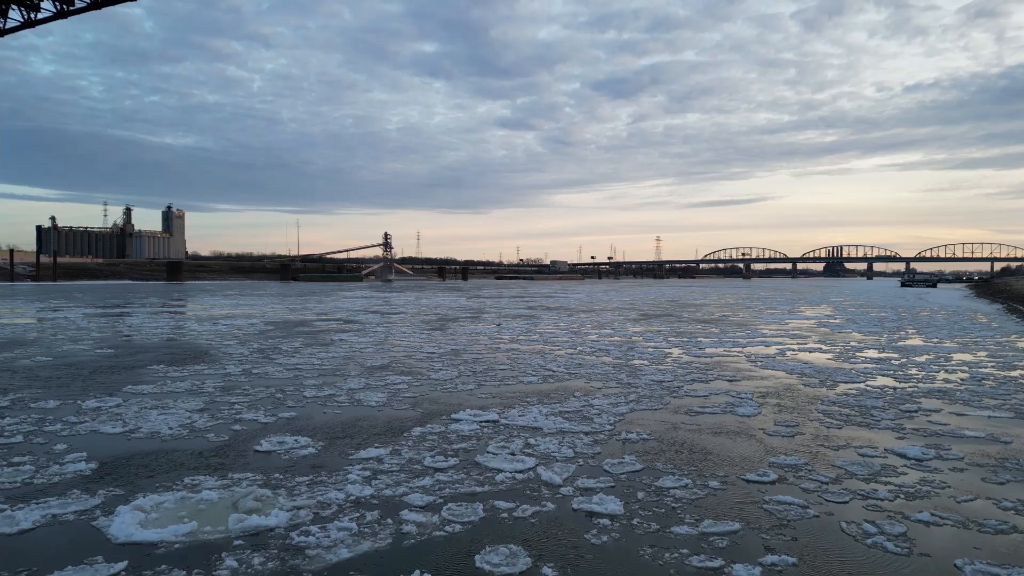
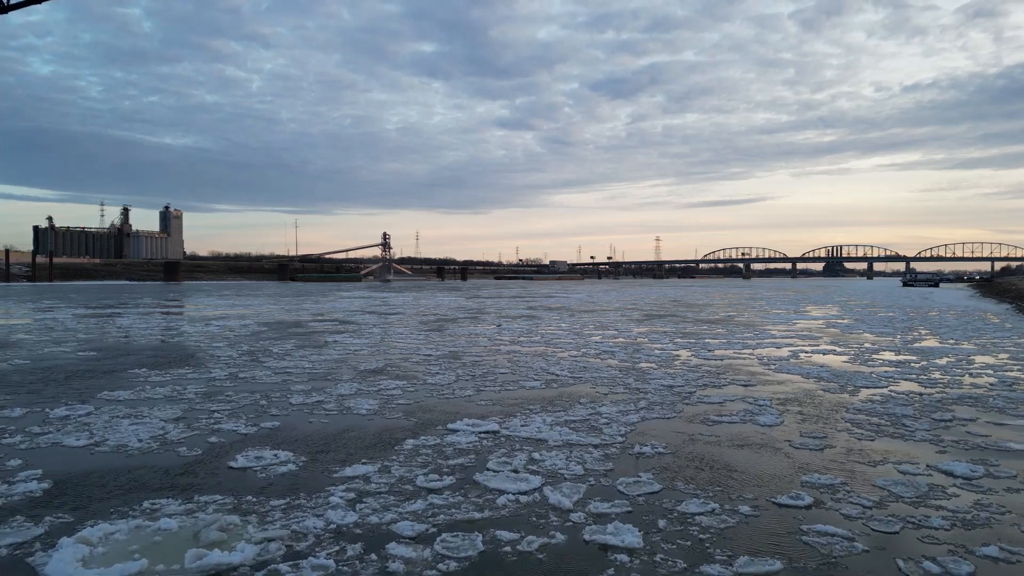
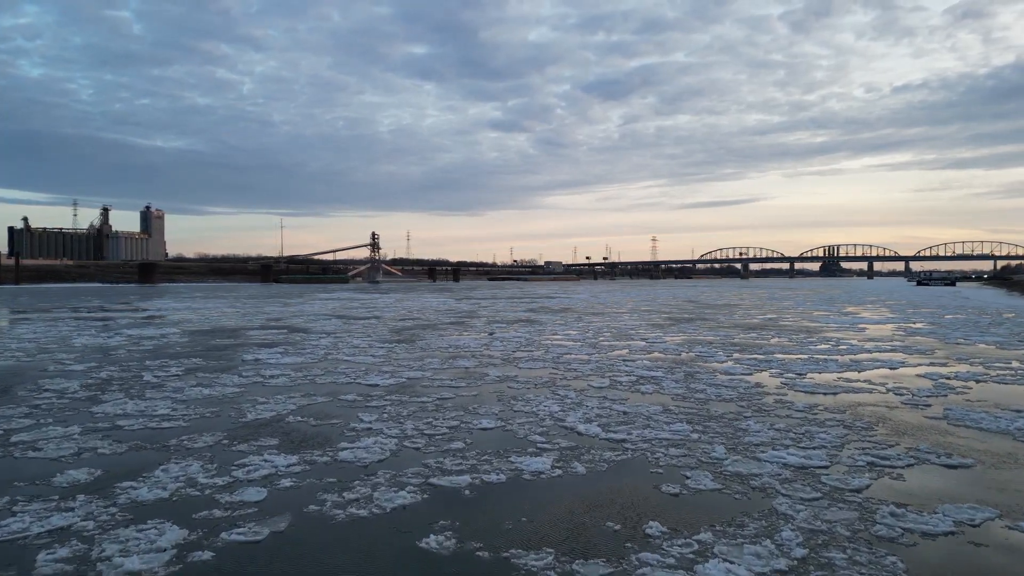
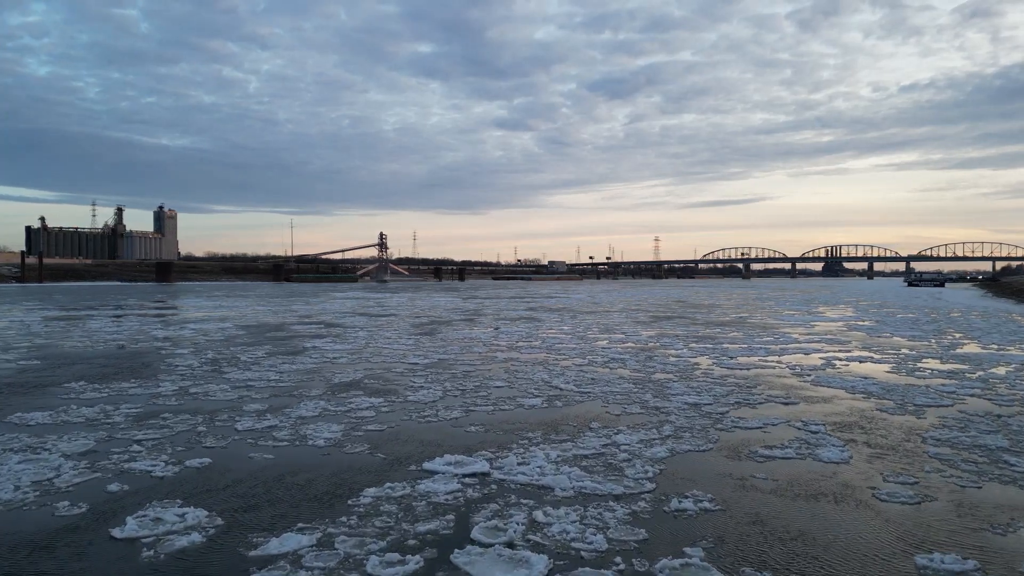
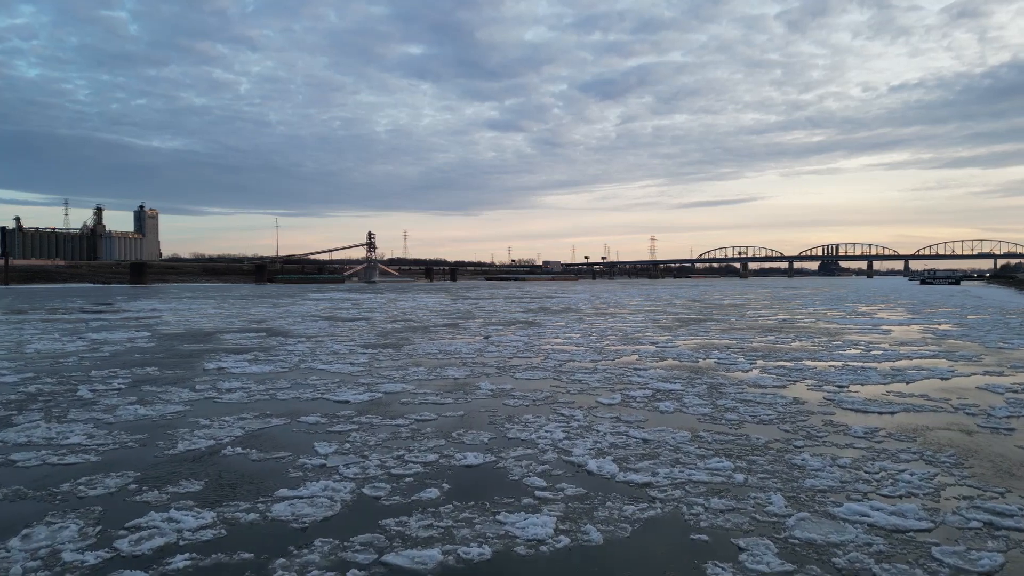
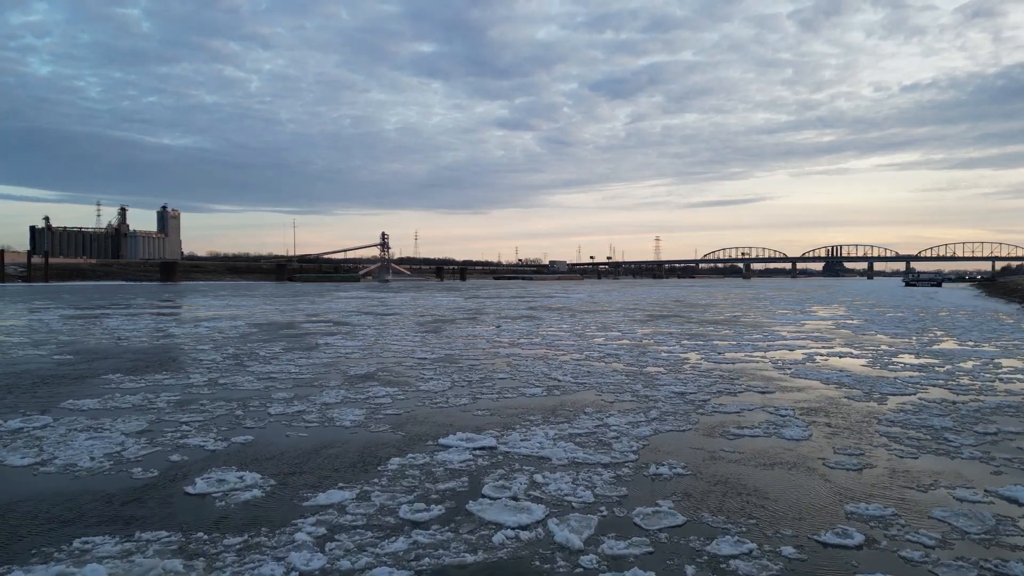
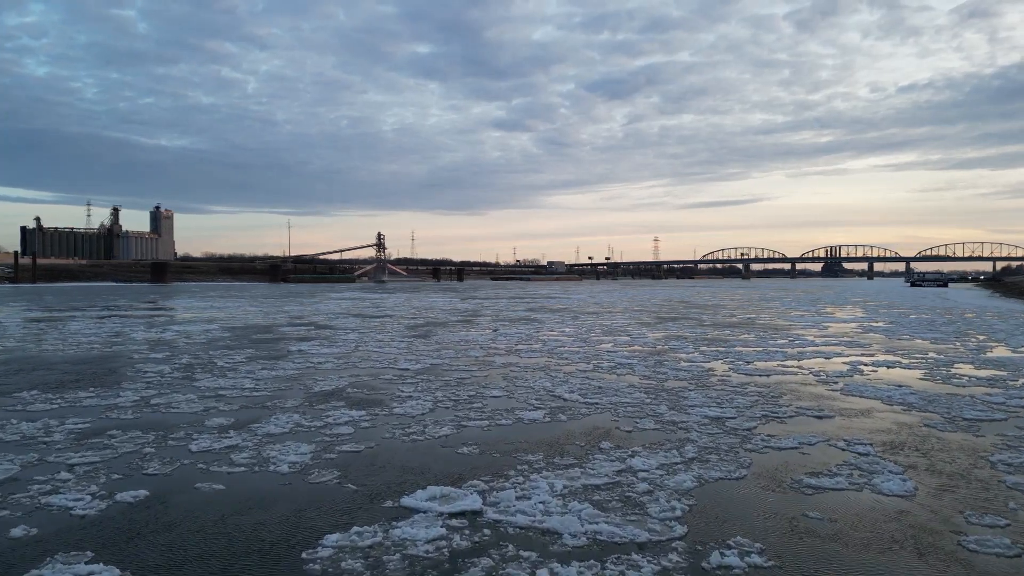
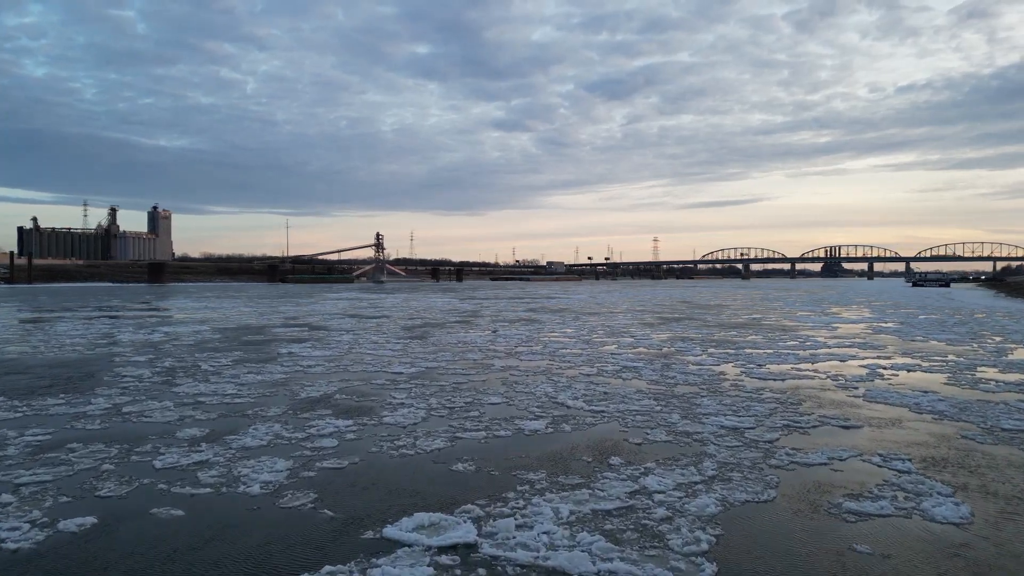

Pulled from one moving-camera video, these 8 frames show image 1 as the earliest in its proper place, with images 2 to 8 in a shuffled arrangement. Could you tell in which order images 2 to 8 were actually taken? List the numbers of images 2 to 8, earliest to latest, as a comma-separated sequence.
2, 6, 4, 7, 8, 3, 5
